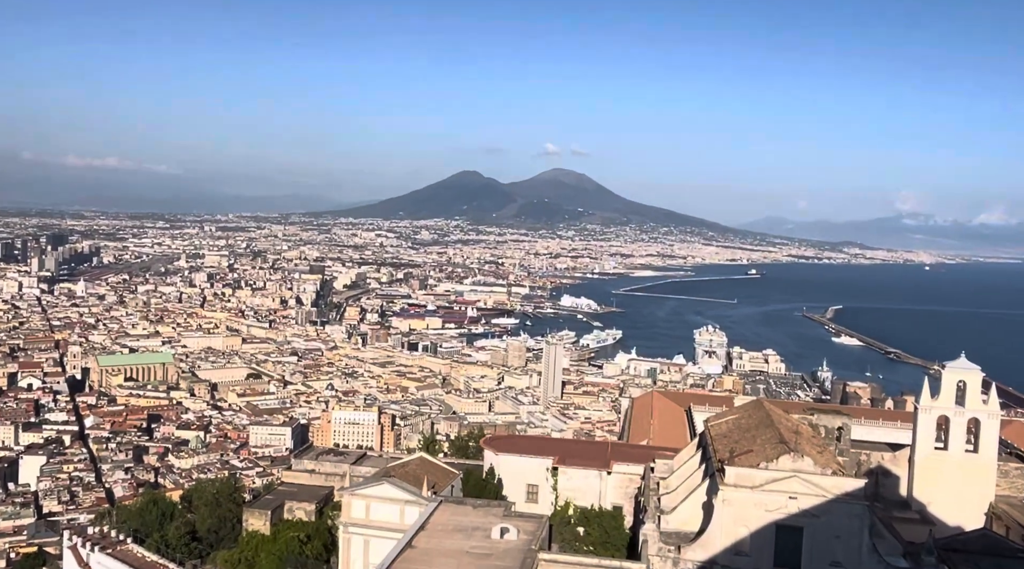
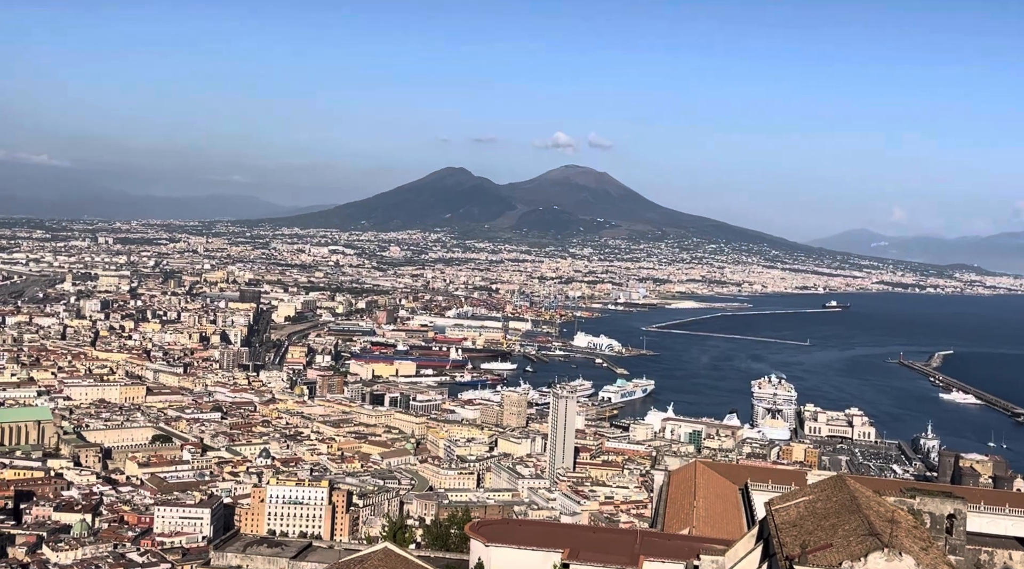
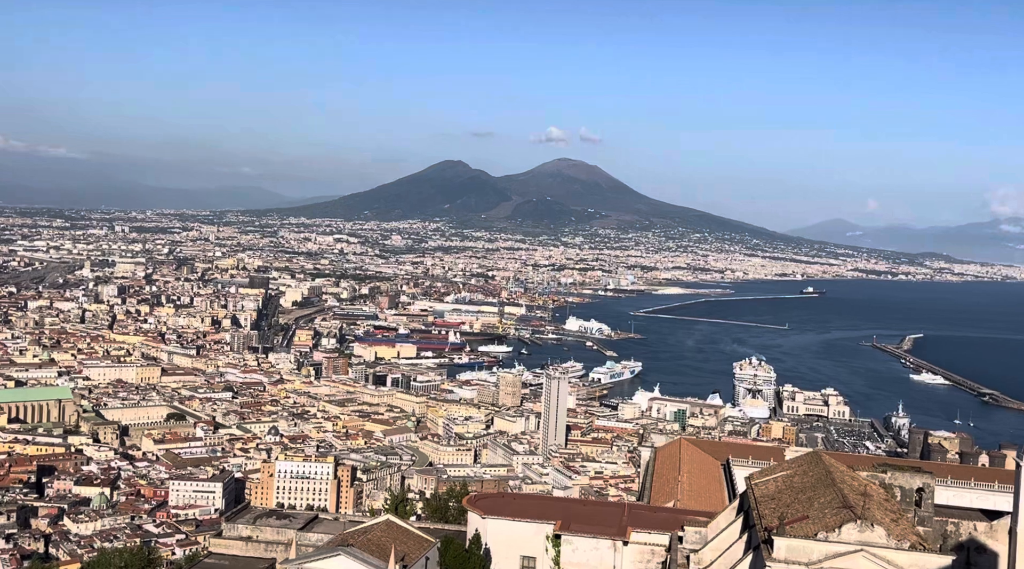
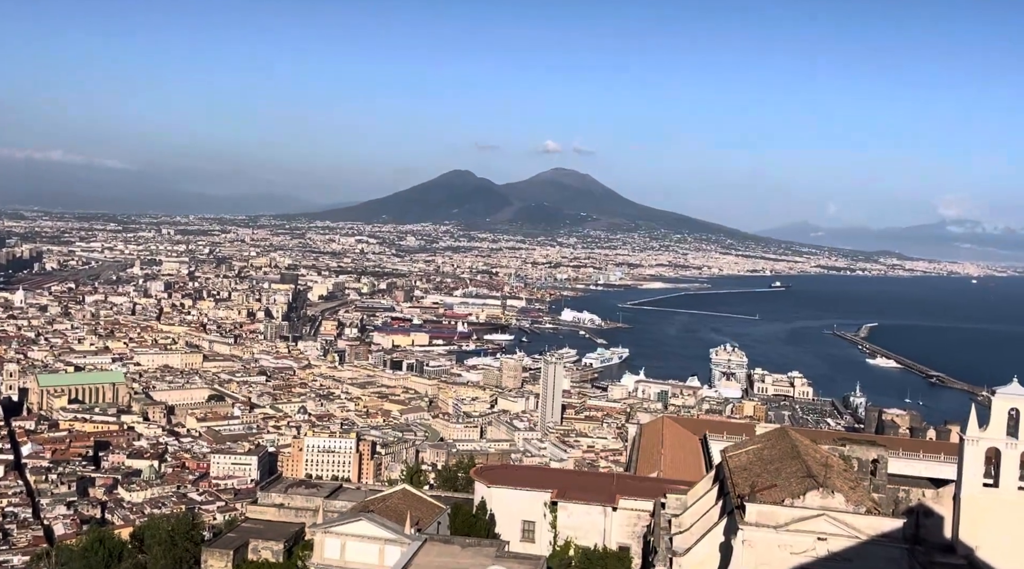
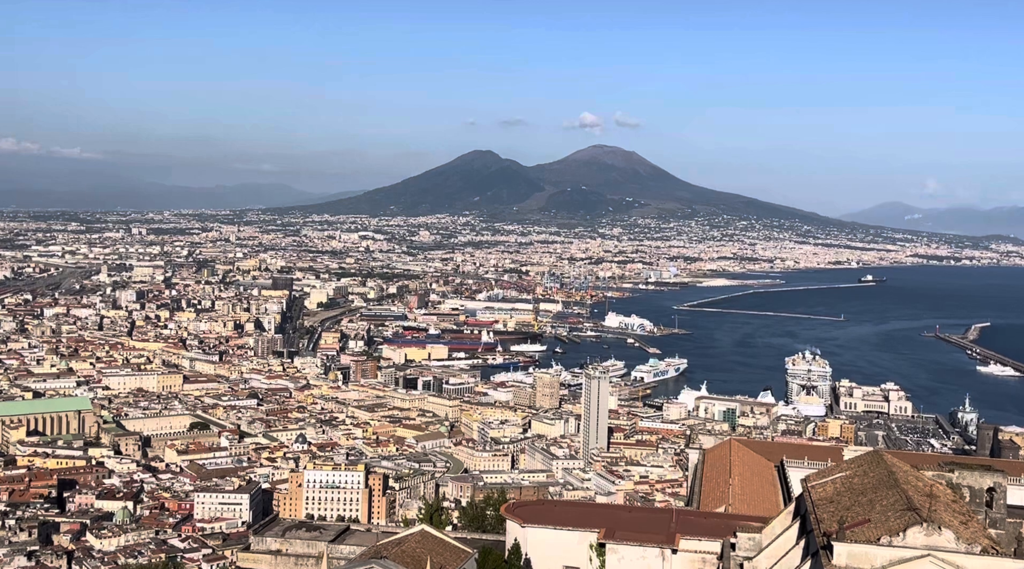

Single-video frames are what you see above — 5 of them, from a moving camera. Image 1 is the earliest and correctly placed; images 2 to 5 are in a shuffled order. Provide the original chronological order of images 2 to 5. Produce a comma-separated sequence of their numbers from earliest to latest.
4, 3, 2, 5
